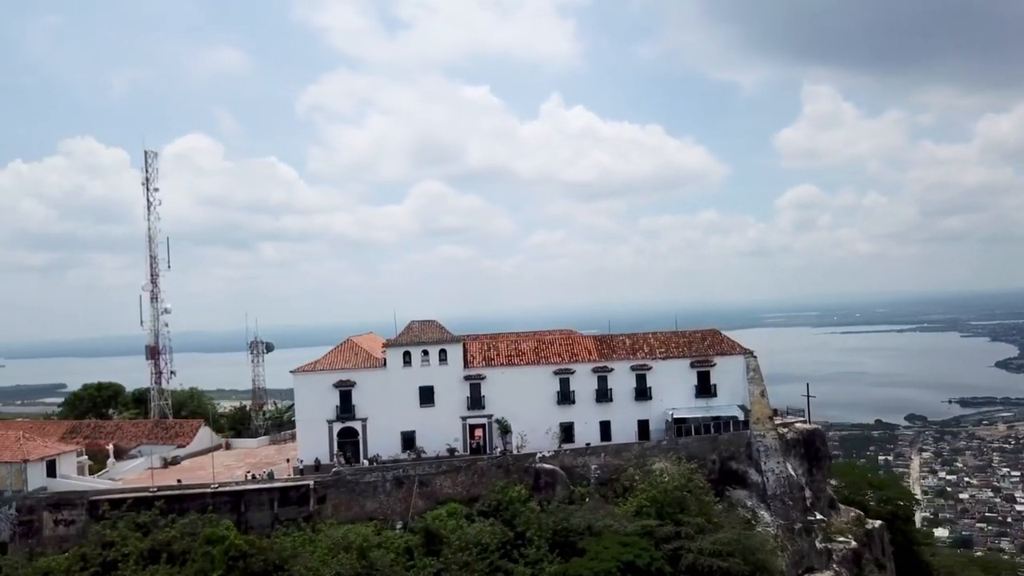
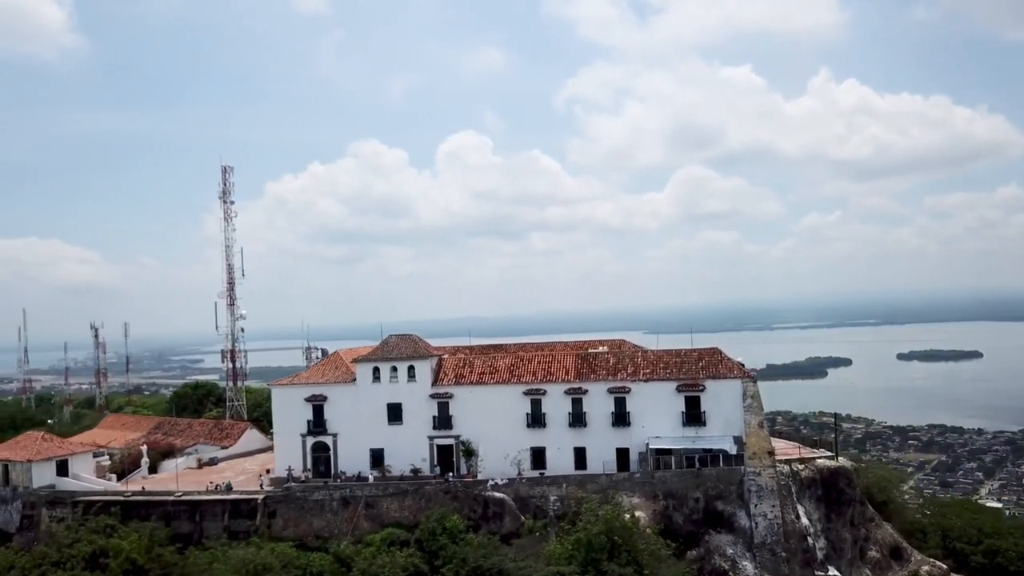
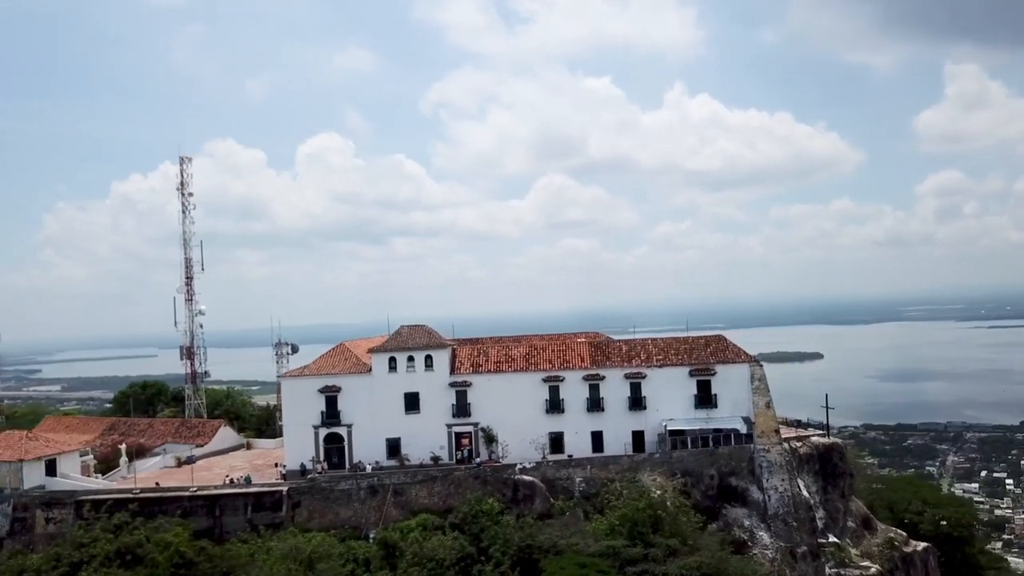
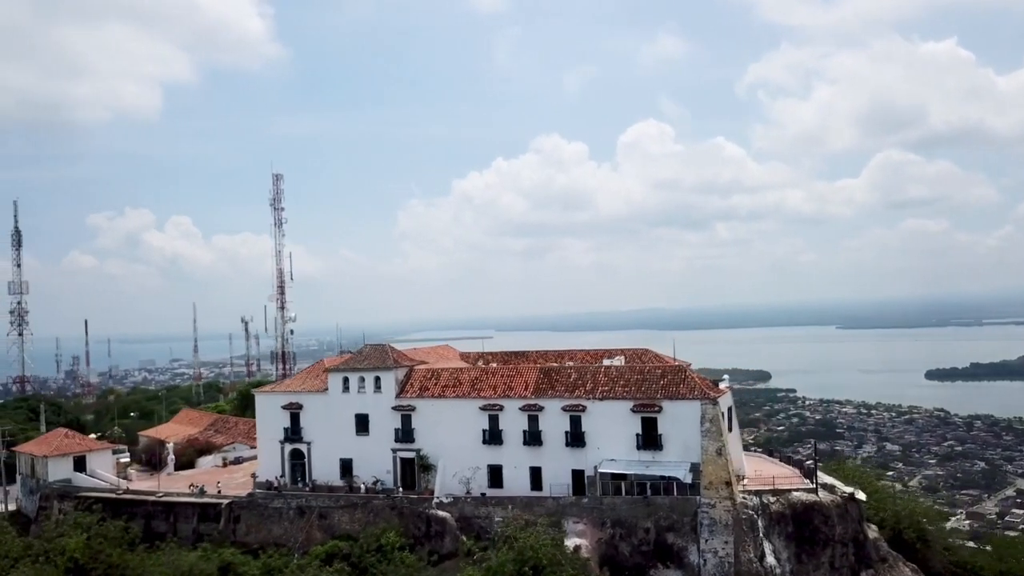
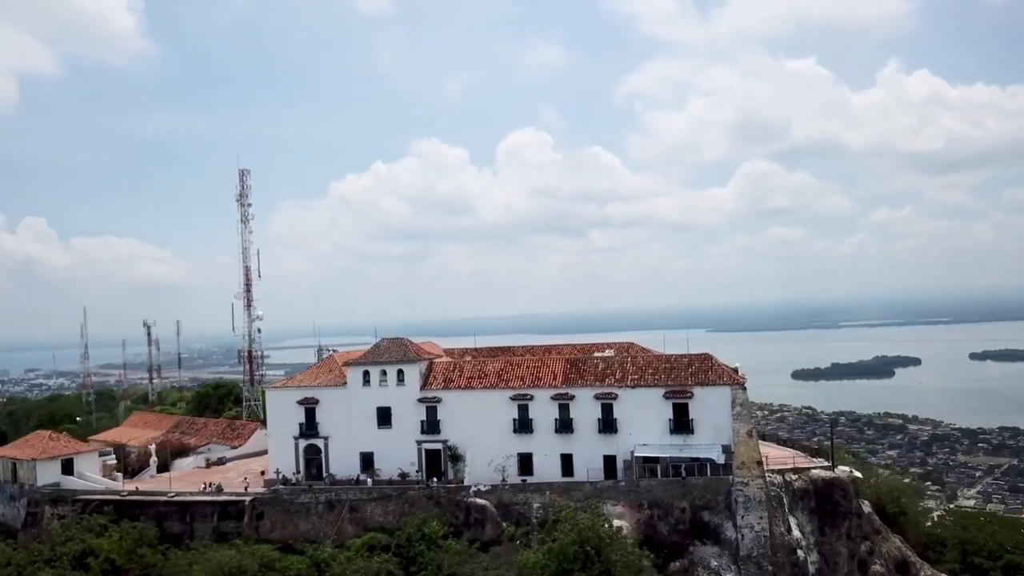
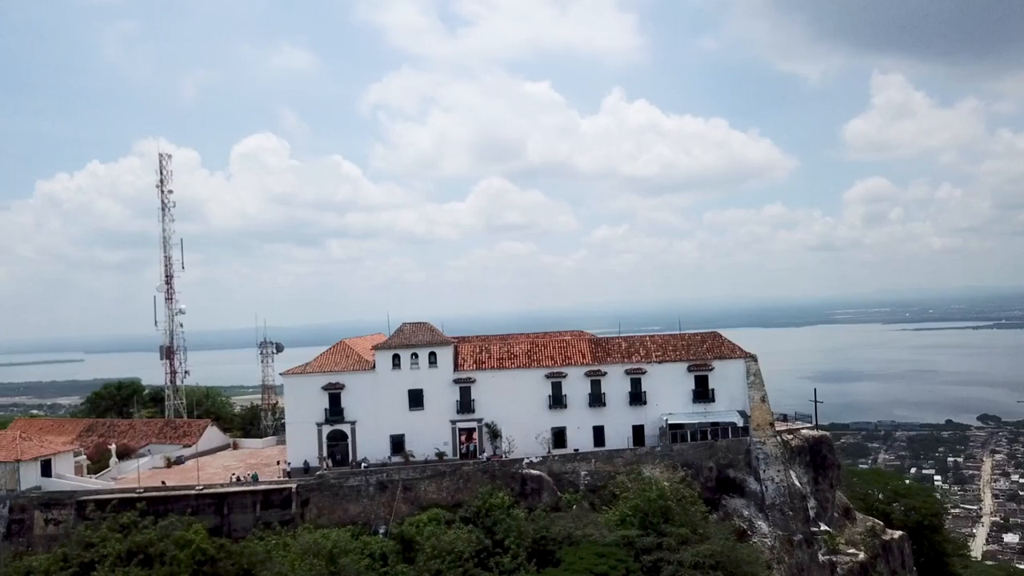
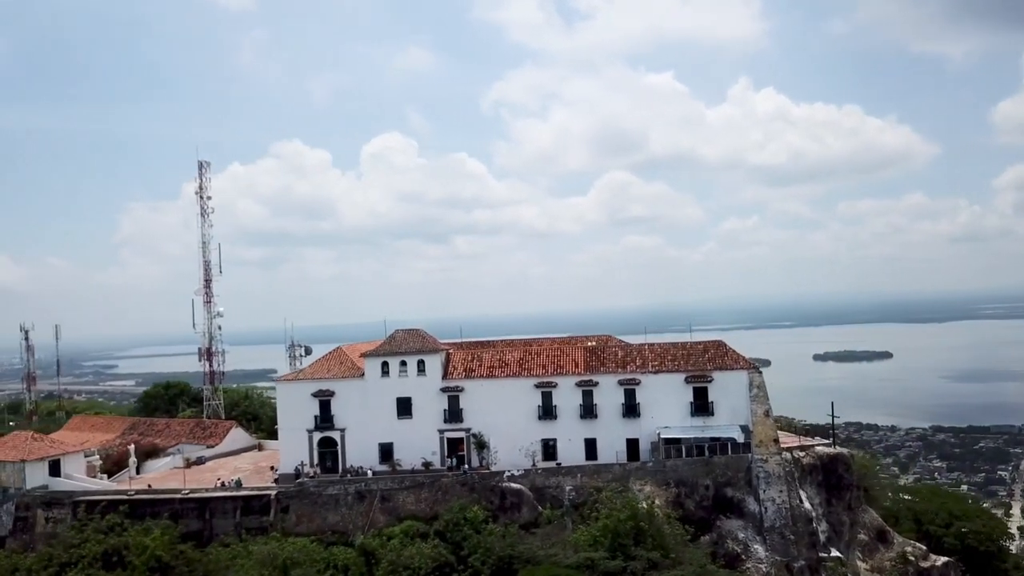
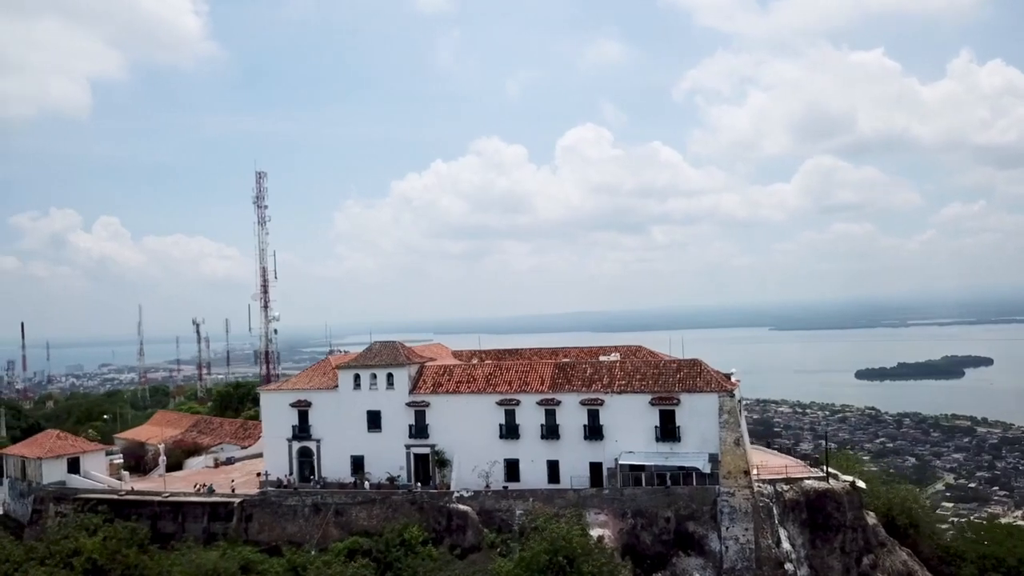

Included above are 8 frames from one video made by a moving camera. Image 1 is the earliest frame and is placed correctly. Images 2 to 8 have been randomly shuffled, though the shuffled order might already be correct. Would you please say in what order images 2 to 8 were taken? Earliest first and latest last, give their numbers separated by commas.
6, 3, 7, 2, 5, 8, 4
